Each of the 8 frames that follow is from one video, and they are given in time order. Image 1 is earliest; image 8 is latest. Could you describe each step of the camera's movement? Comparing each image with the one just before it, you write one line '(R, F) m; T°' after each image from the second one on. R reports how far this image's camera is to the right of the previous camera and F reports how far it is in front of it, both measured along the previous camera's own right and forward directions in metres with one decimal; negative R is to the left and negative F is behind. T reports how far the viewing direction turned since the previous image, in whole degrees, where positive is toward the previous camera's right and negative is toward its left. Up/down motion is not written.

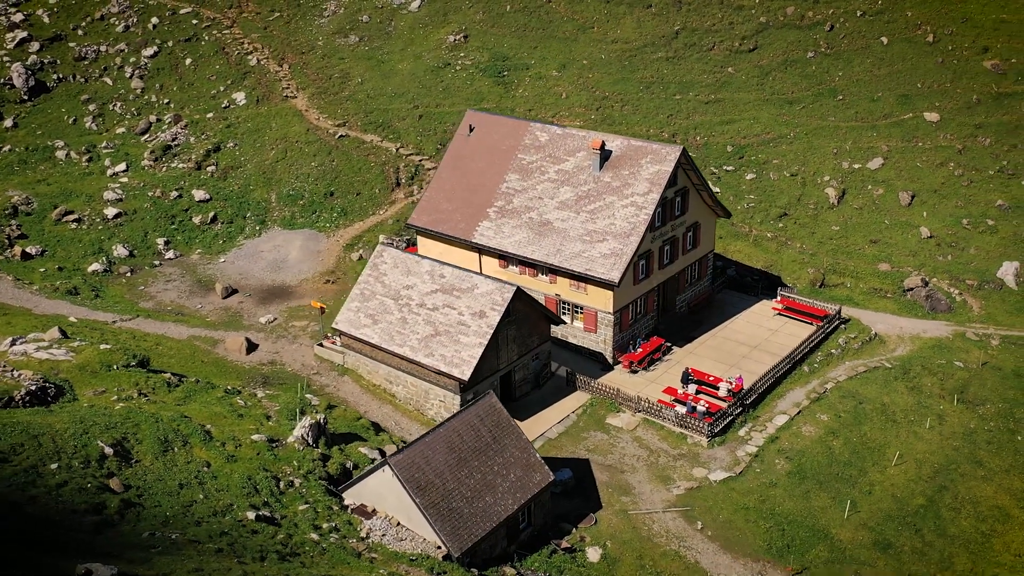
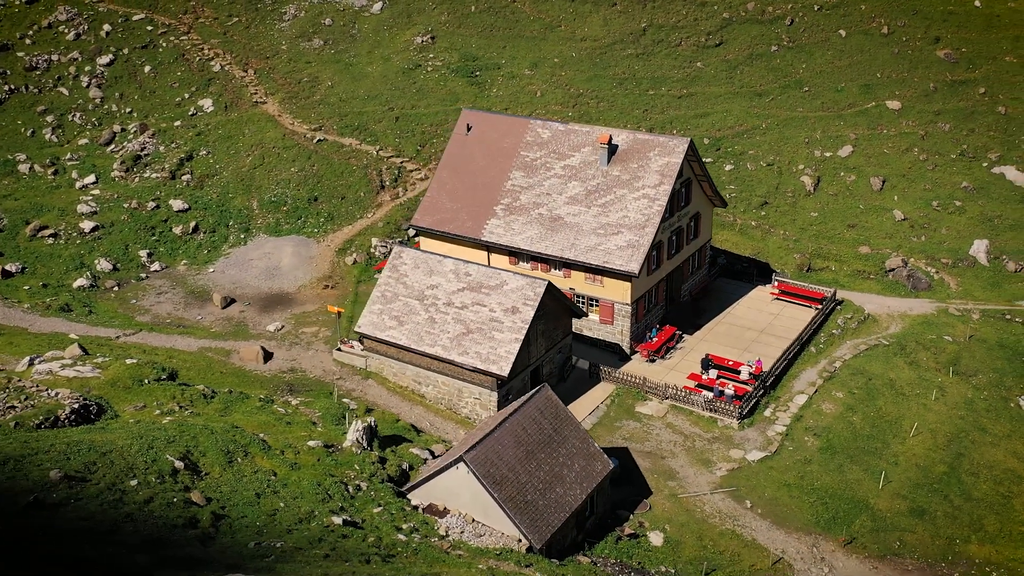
(-6.1, -0.6) m; +7°
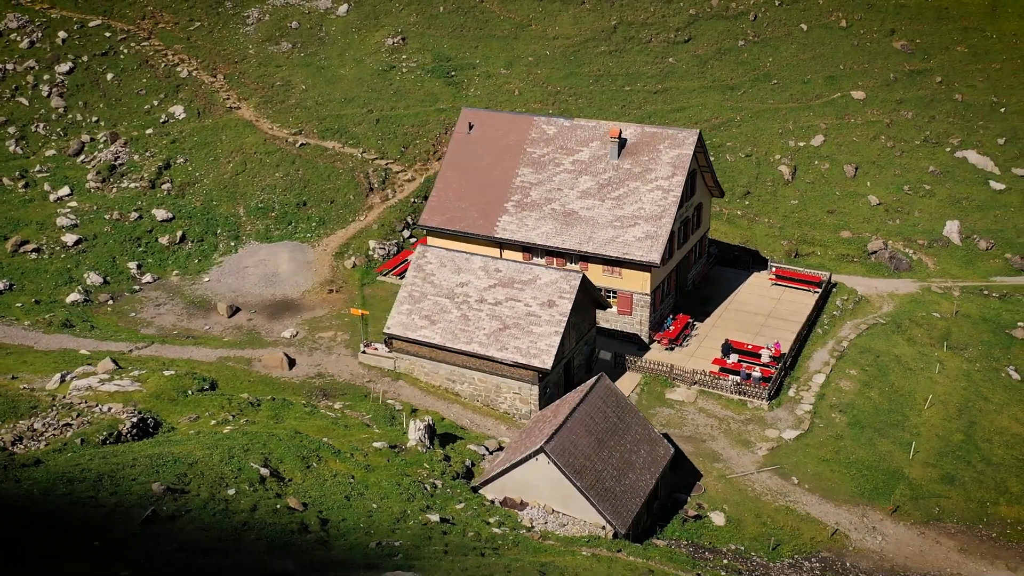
(-6.6, -0.3) m; +7°
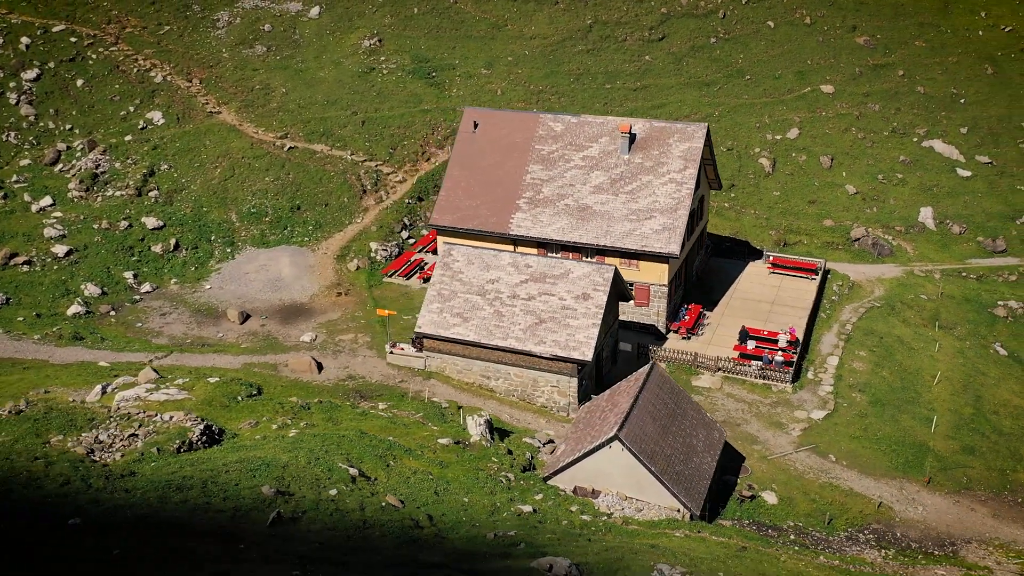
(-6.4, -0.2) m; +7°
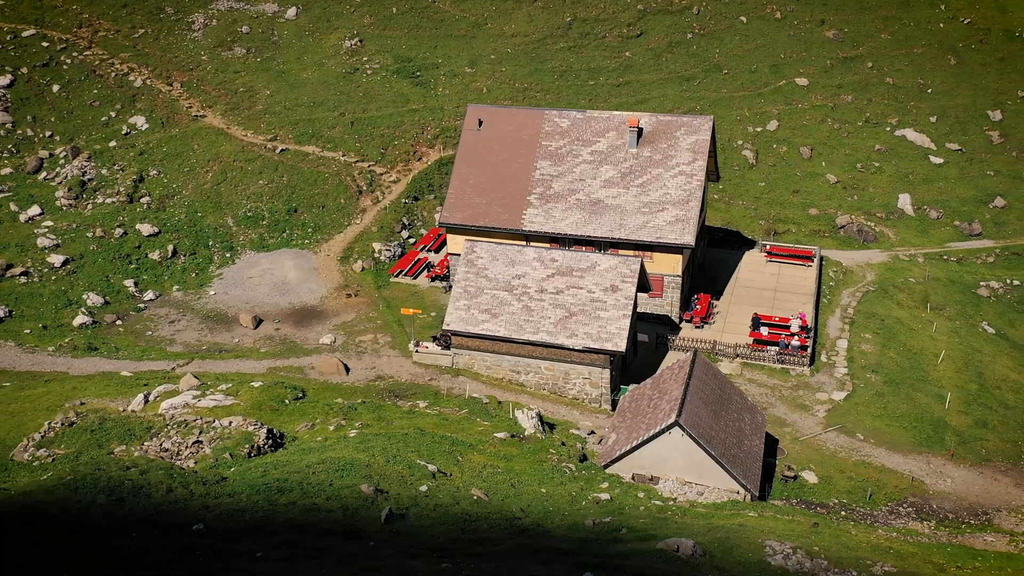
(-5.4, -0.2) m; +6°
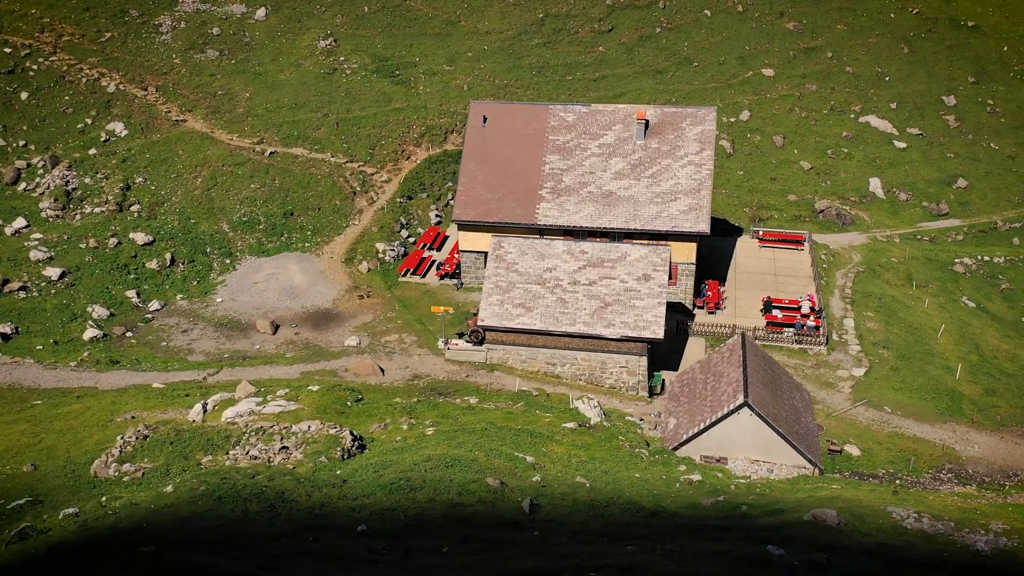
(-6.9, +0.2) m; +7°
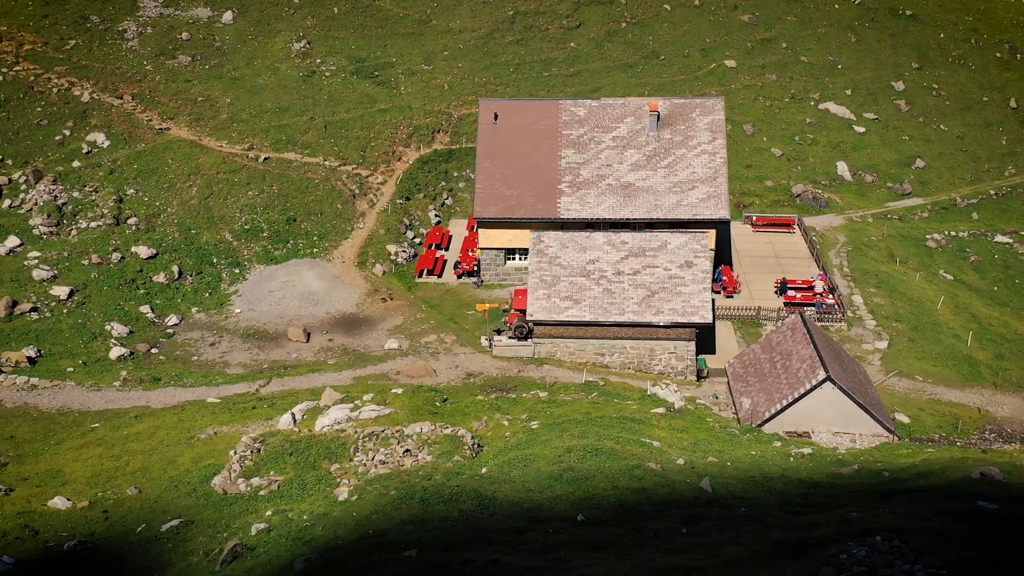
(-8.6, +0.8) m; +9°
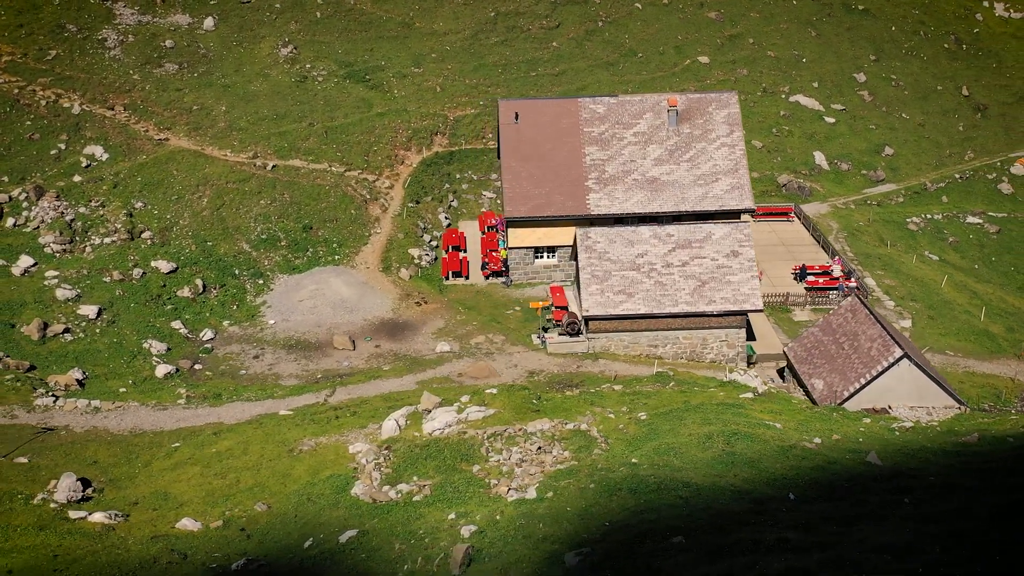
(-7.9, +1.1) m; +8°
